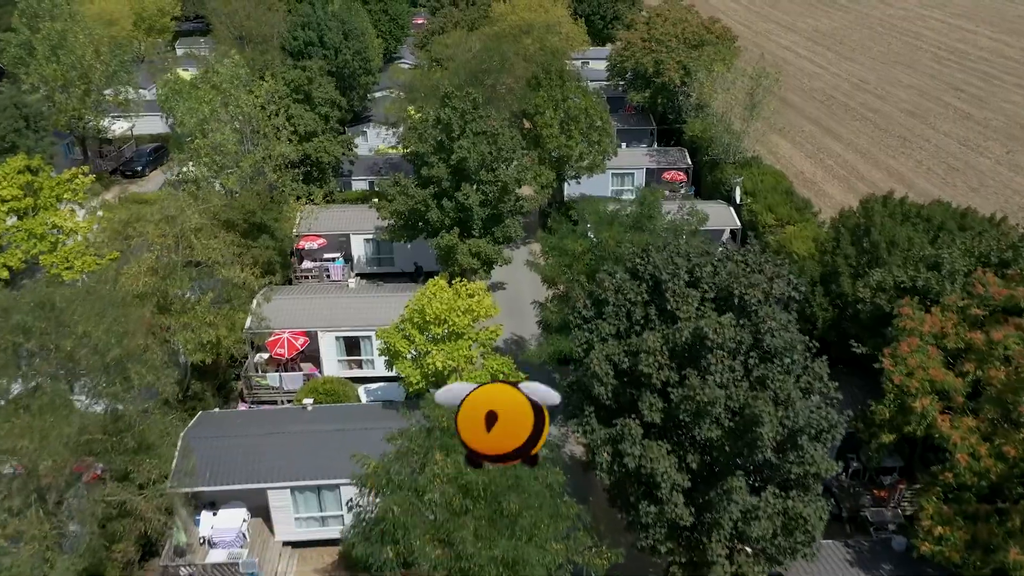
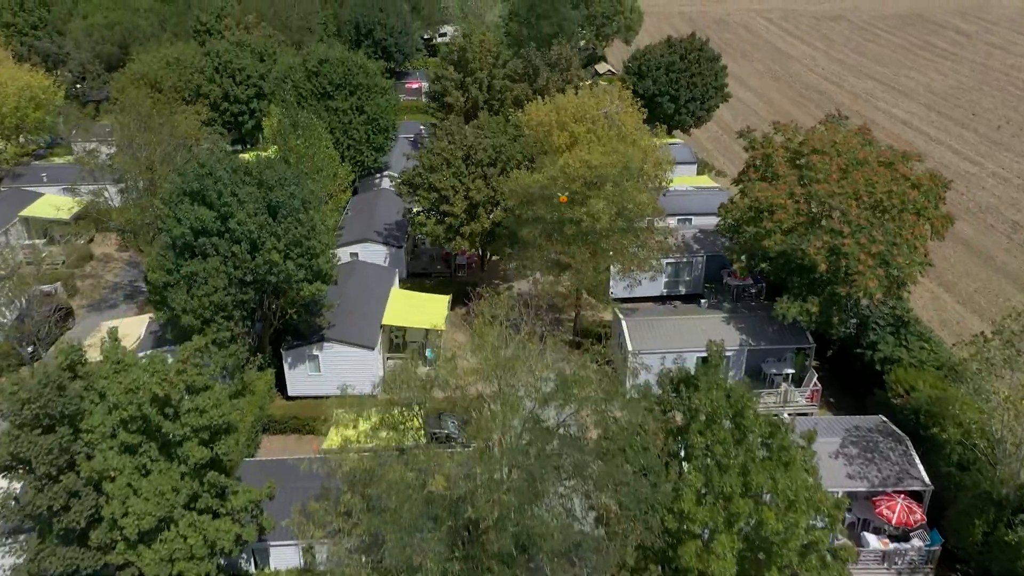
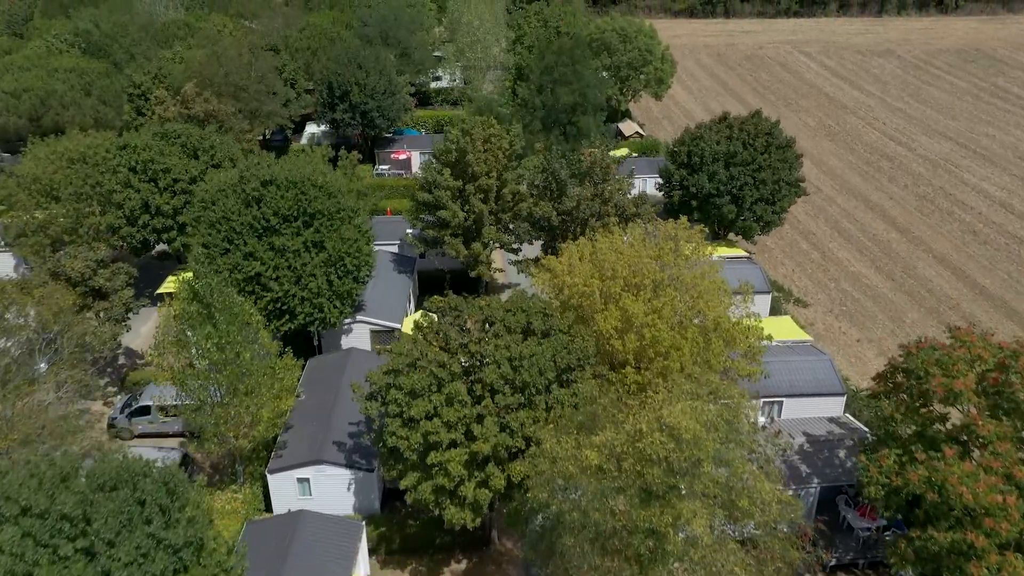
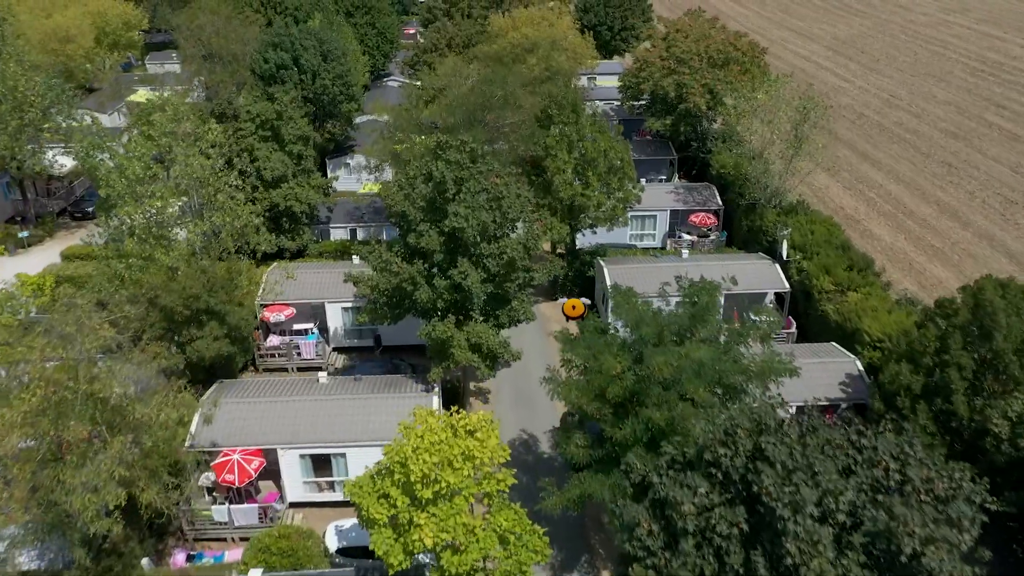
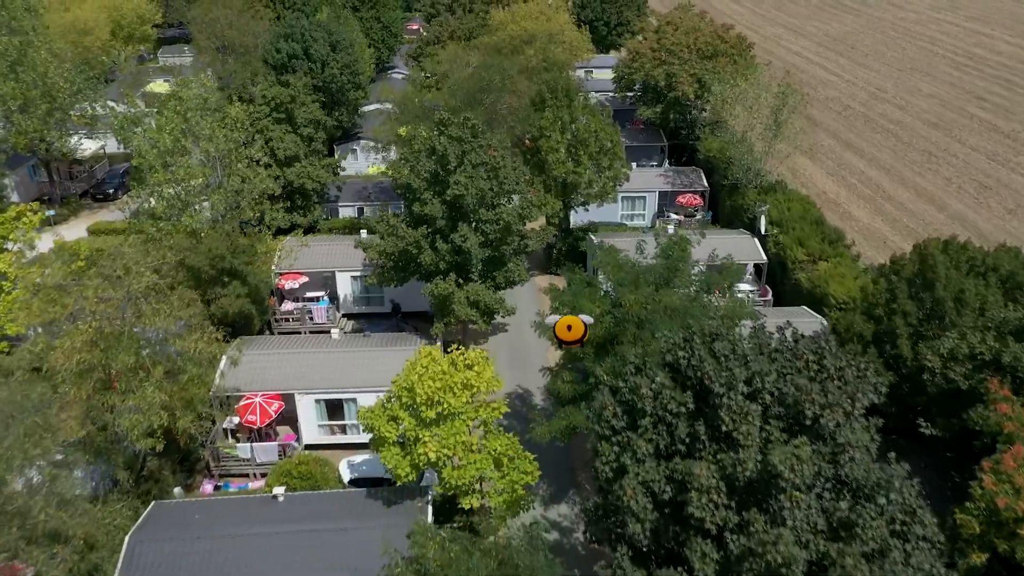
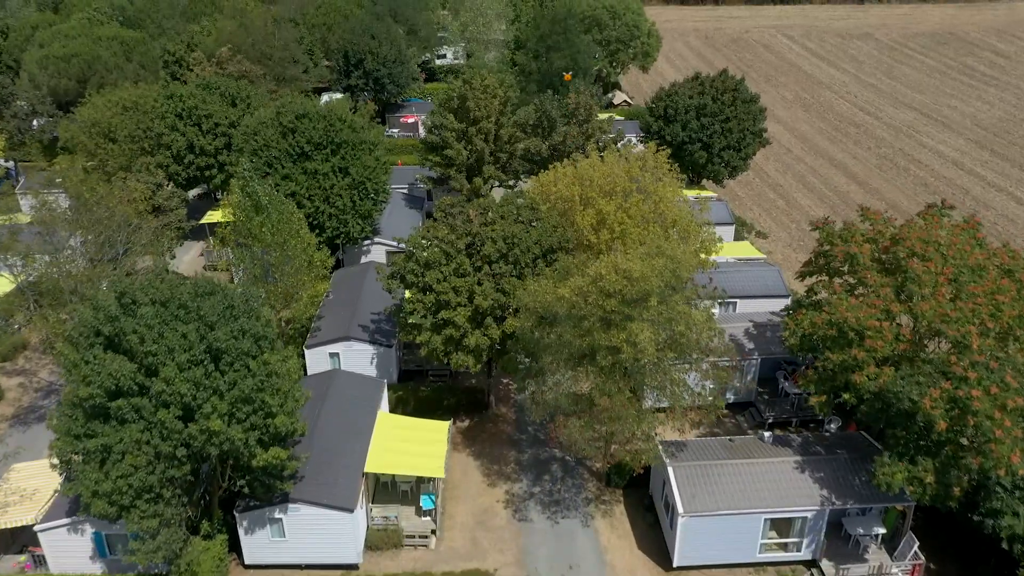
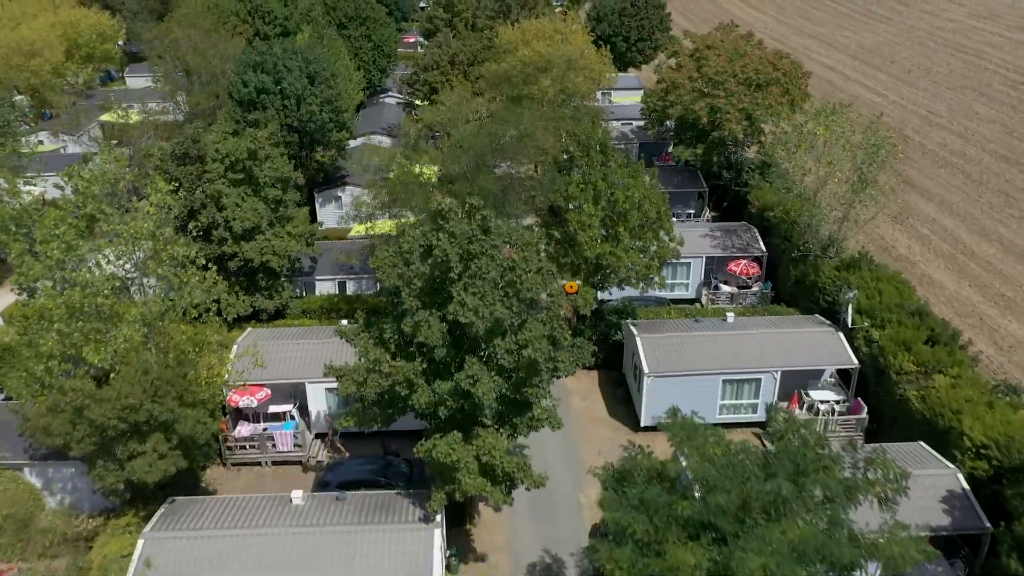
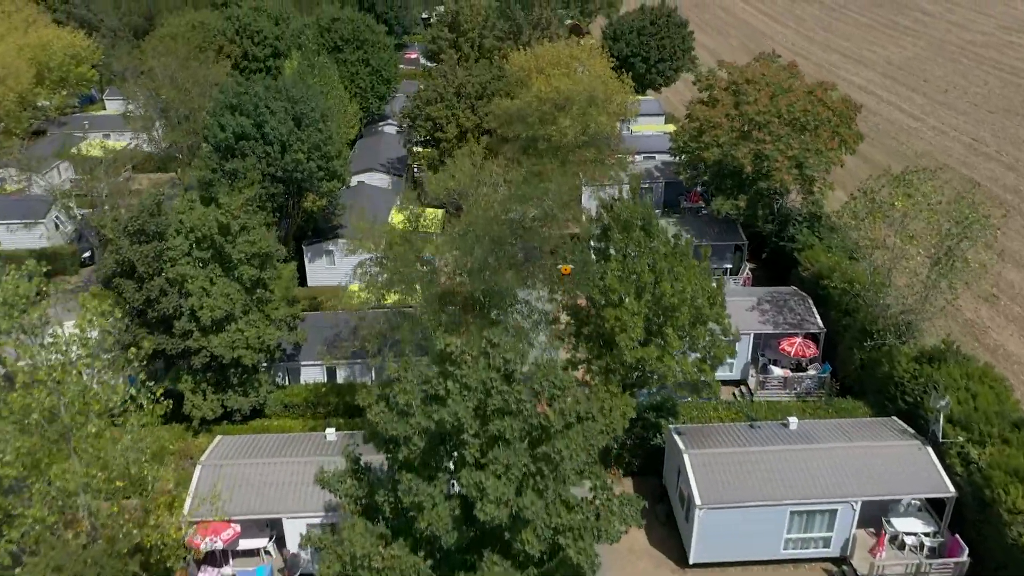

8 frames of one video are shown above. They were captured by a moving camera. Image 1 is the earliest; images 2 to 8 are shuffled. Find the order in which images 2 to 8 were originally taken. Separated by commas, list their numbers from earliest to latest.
5, 4, 7, 8, 2, 6, 3
